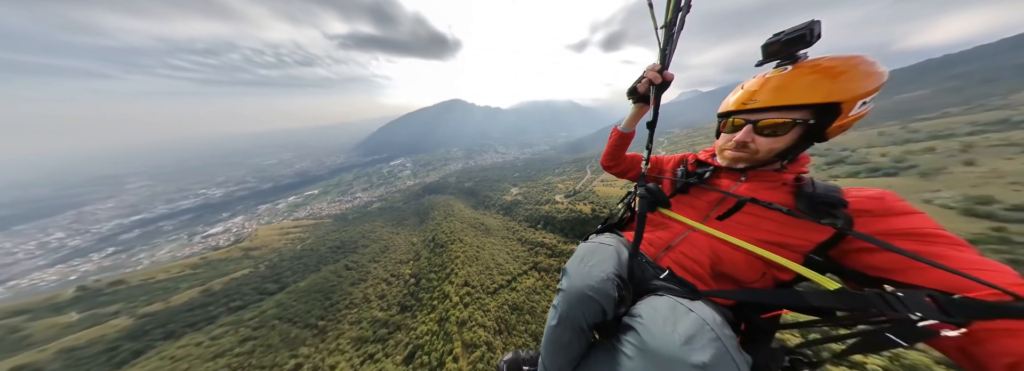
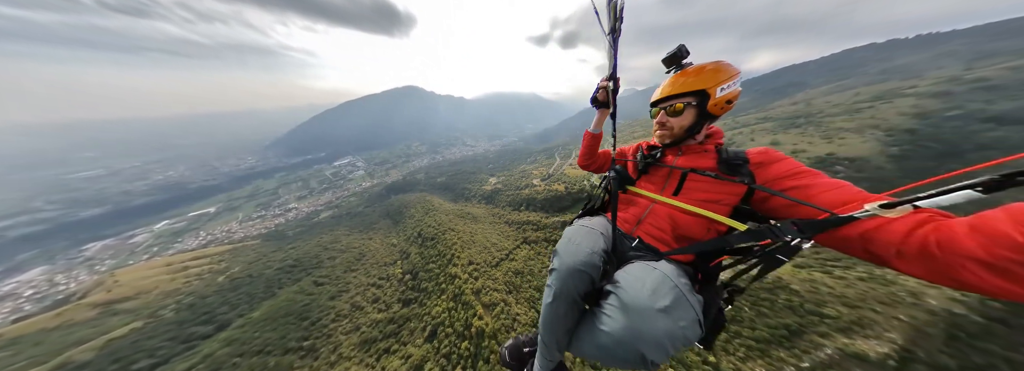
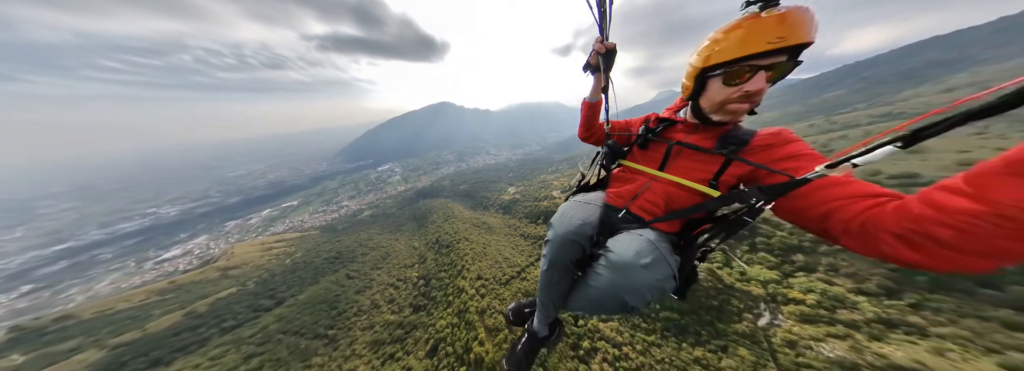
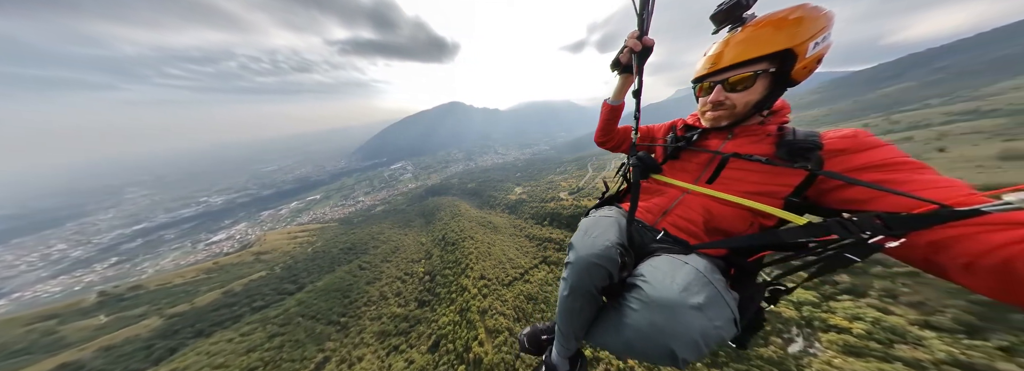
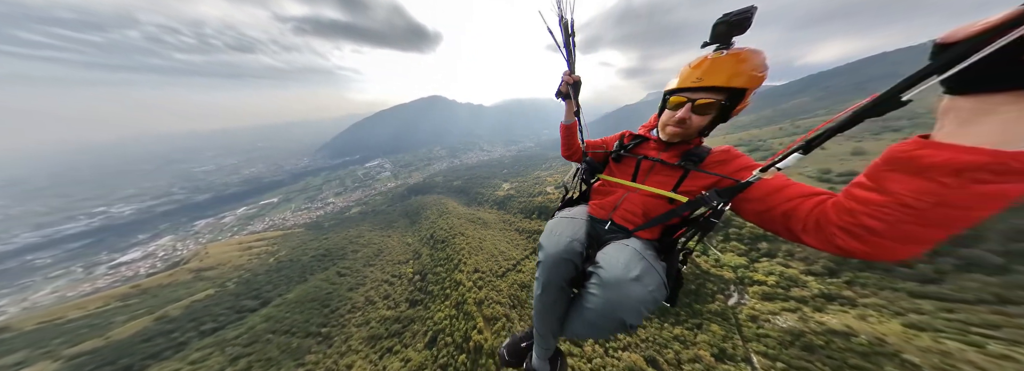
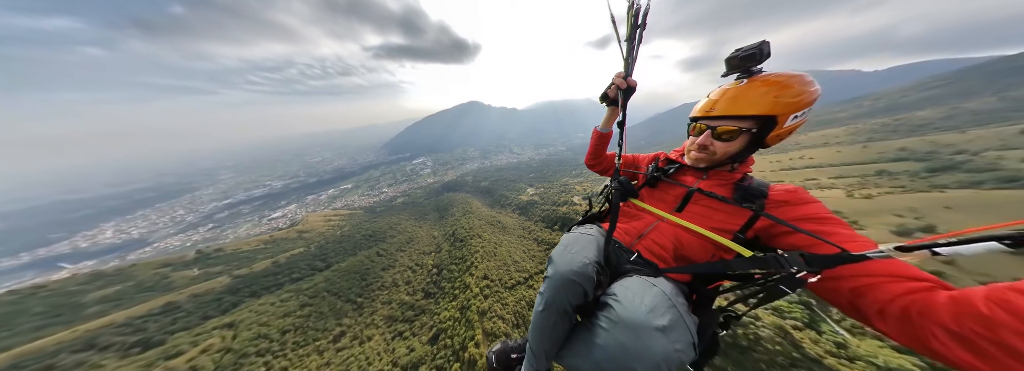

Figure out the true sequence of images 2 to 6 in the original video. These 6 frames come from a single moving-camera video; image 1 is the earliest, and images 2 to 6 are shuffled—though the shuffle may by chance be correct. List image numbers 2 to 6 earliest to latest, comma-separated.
6, 4, 3, 5, 2
